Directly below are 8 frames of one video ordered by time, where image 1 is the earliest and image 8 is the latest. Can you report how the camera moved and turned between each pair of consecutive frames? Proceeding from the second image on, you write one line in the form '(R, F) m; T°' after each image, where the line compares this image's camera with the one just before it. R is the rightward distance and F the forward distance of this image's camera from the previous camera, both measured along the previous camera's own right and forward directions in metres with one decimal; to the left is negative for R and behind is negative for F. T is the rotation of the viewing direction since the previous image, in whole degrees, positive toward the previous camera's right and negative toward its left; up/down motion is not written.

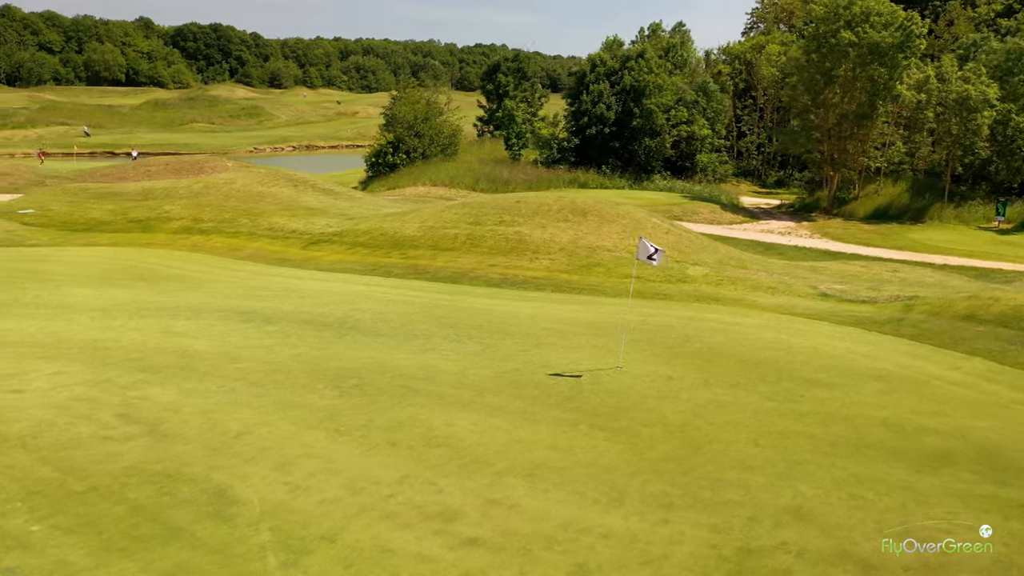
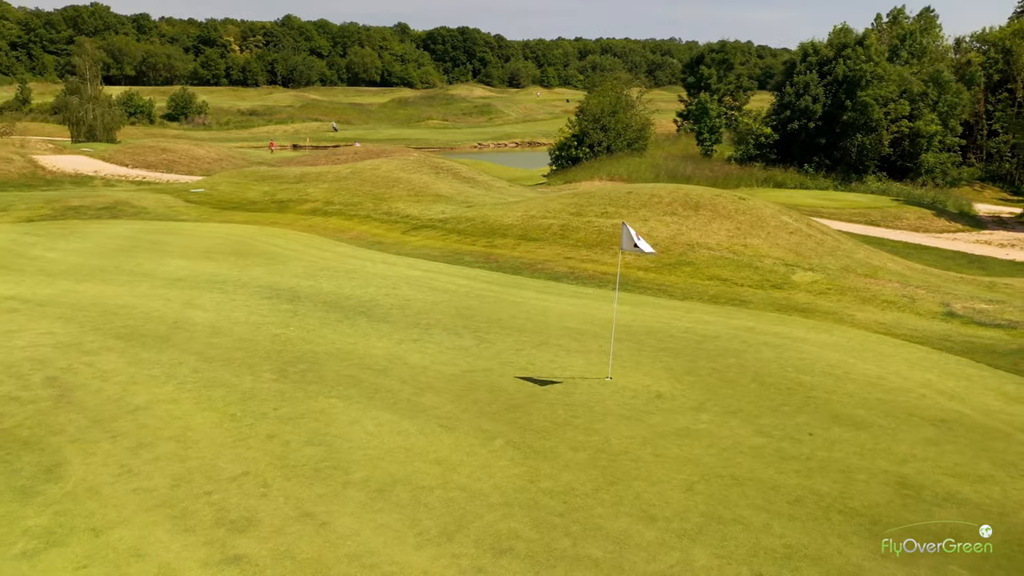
(+4.2, +2.5) m; -16°
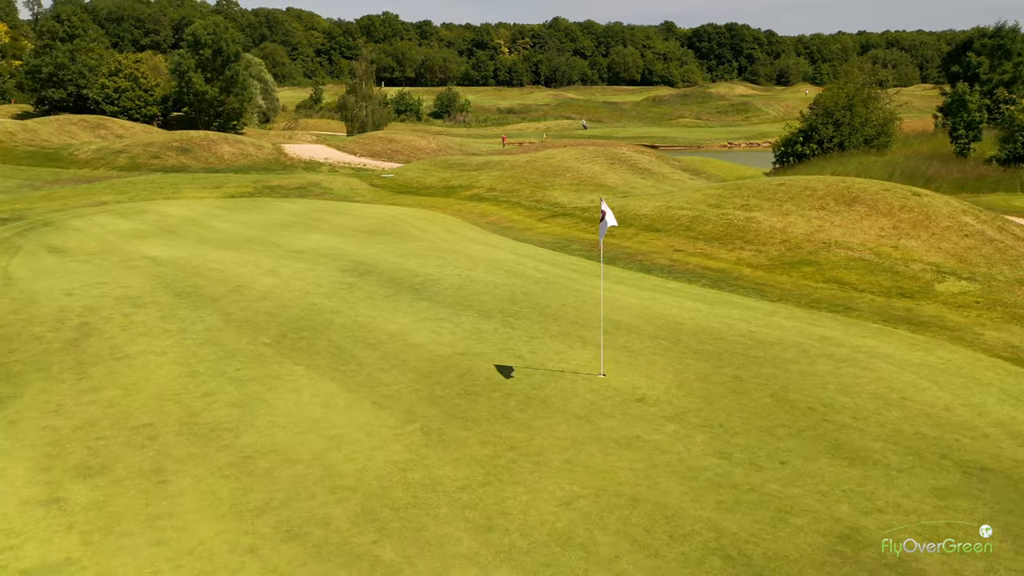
(+3.9, +1.7) m; -18°
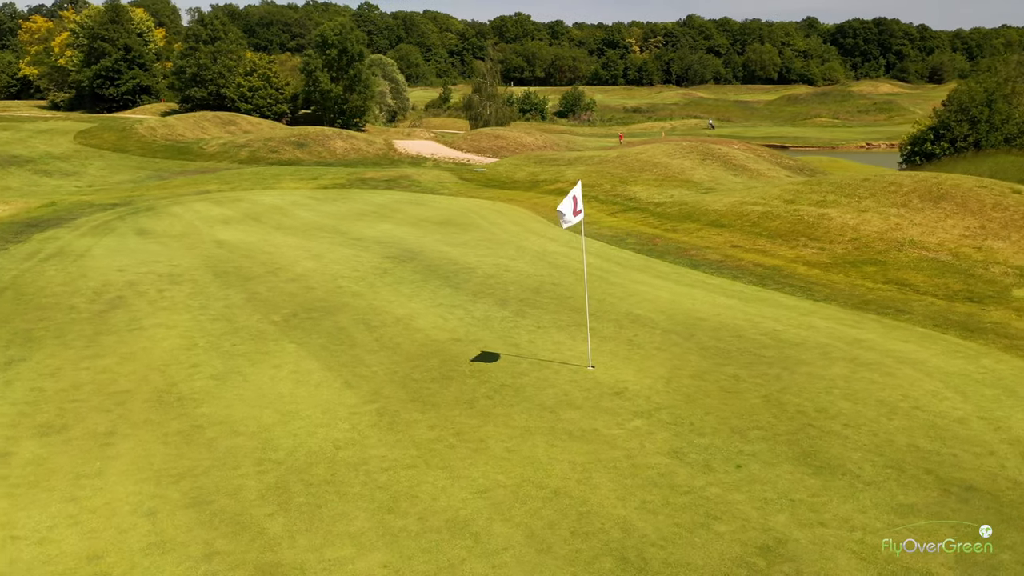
(+2.0, +0.5) m; -9°
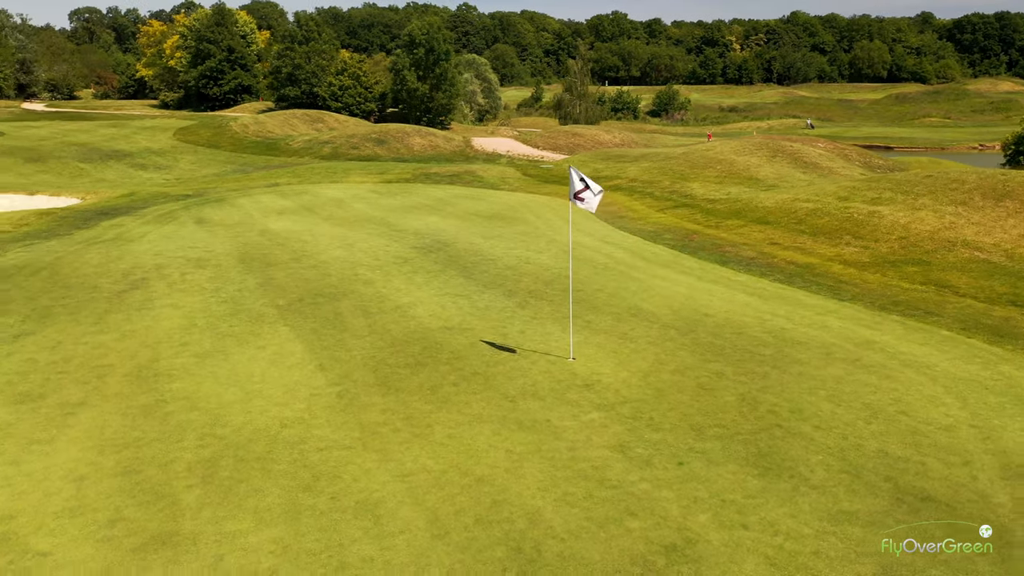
(+1.5, +0.3) m; -6°
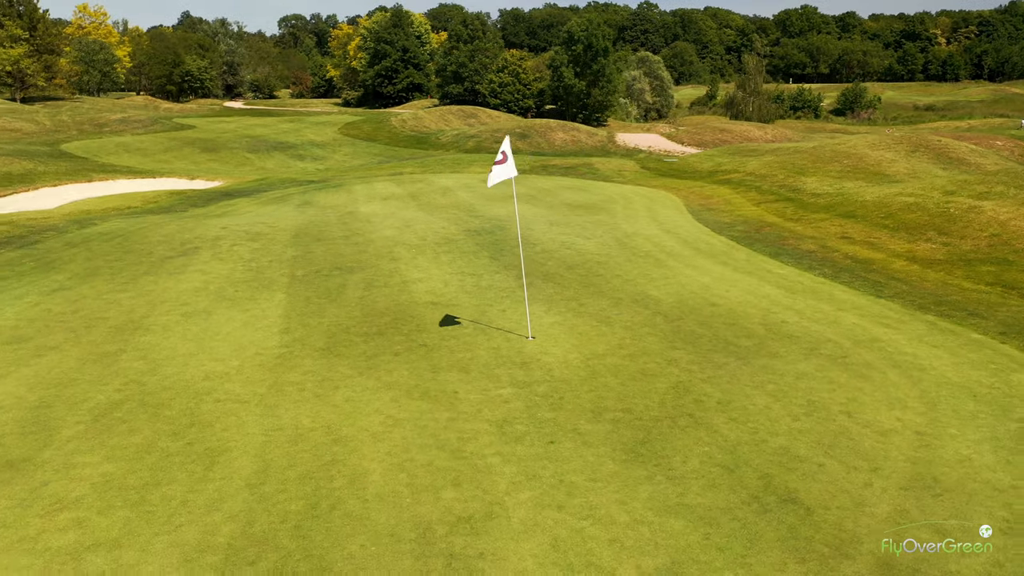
(+2.8, +0.5) m; -12°
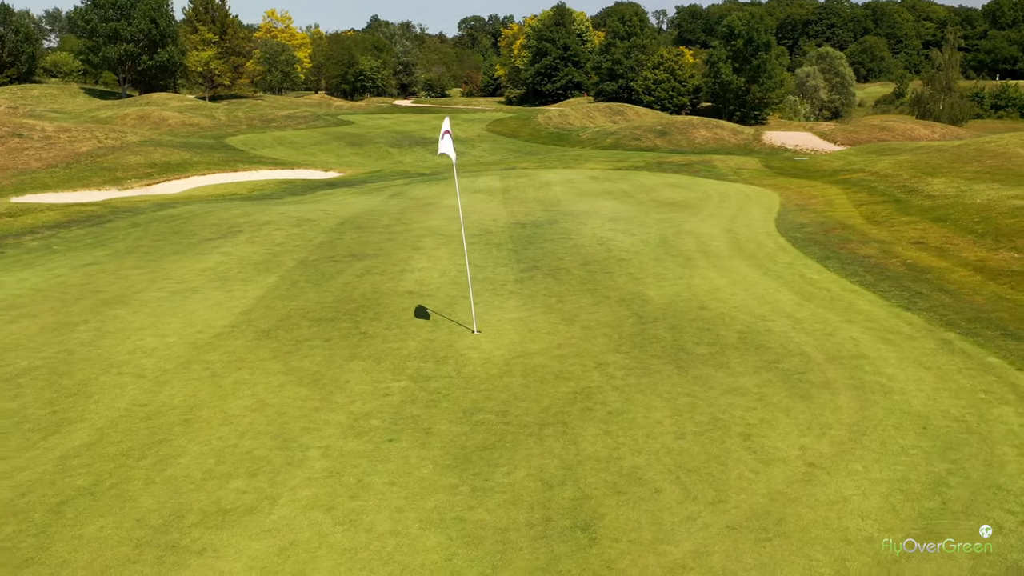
(+2.7, +0.9) m; -12°
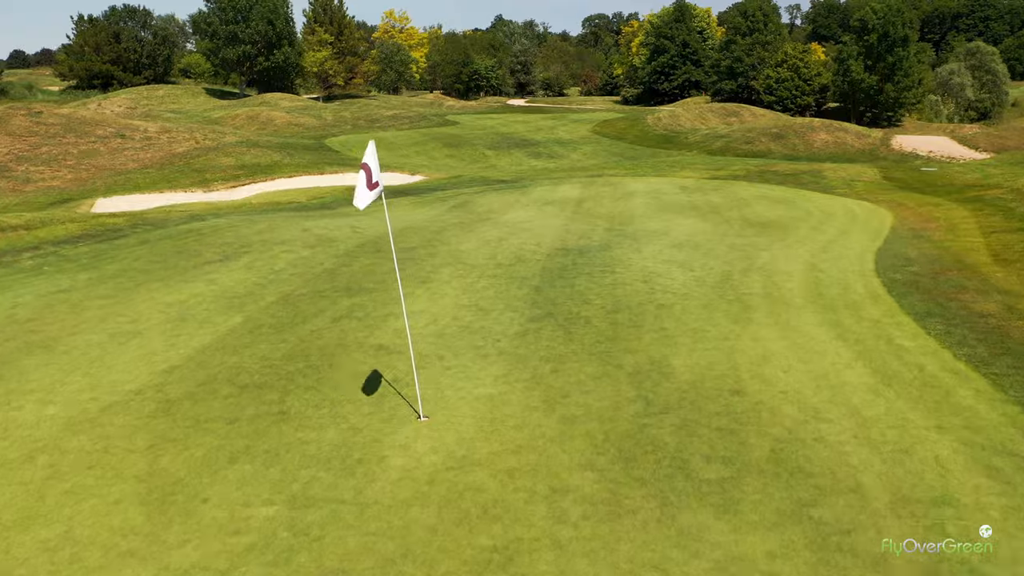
(+1.5, +2.6) m; -8°
